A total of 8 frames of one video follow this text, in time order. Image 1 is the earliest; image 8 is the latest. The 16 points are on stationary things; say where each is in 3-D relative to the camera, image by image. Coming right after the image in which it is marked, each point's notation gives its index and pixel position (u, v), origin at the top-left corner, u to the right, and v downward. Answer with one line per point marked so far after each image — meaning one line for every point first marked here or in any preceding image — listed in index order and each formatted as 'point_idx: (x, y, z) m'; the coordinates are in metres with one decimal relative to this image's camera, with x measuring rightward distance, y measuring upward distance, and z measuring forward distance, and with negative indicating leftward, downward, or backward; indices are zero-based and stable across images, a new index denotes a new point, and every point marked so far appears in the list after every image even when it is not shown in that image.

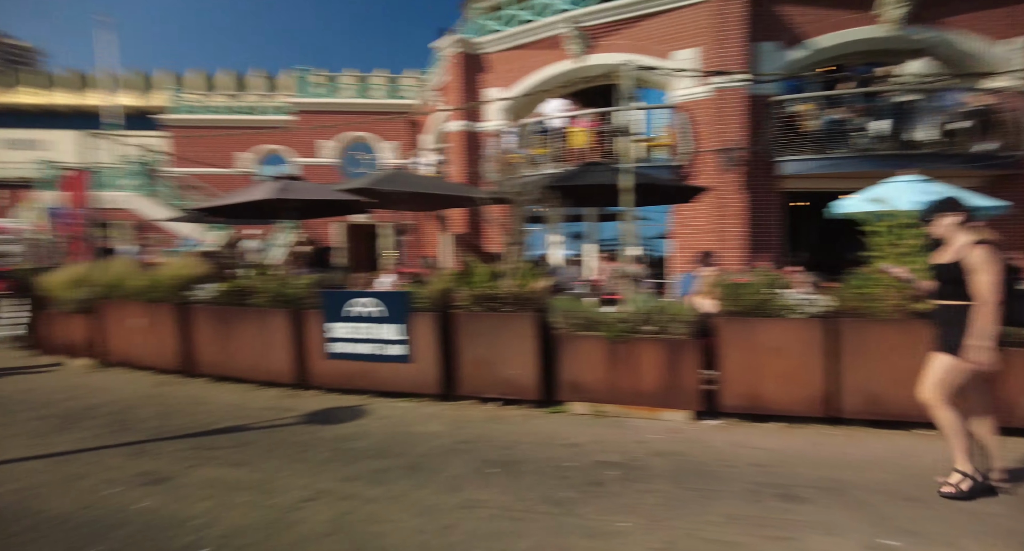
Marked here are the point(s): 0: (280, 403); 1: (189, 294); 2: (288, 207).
0: (-2.7, -1.5, +6.8) m
1: (-4.5, -0.3, +8.1) m
2: (-3.3, +1.0, +8.7) m
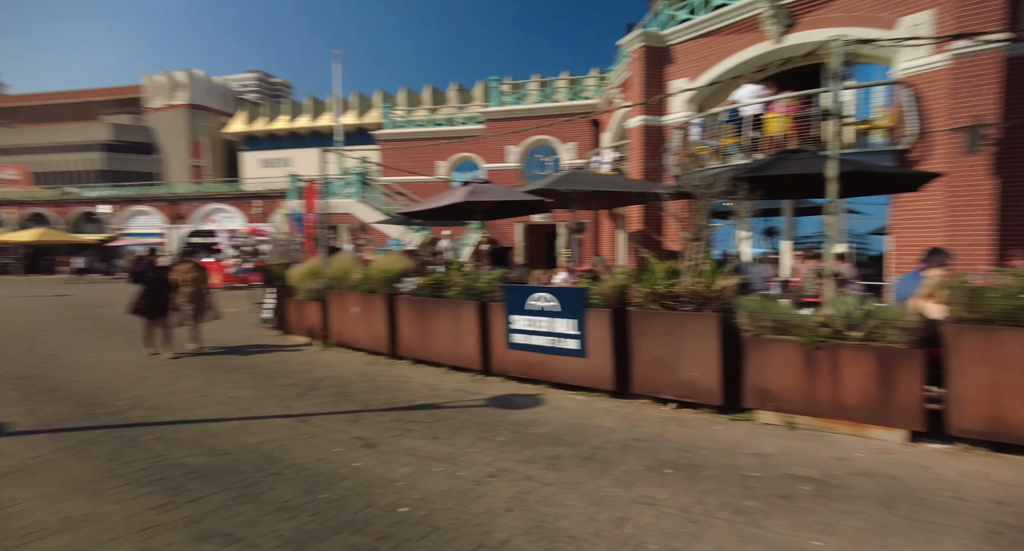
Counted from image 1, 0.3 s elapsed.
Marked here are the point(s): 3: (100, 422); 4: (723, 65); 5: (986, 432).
0: (-0.6, -1.4, +7.2) m
1: (-1.9, -0.2, +9.1) m
2: (-0.6, +1.1, +9.3) m
3: (-4.3, -1.6, +6.3) m
4: (+4.3, +4.3, +11.9) m
5: (+3.6, -1.1, +4.2) m
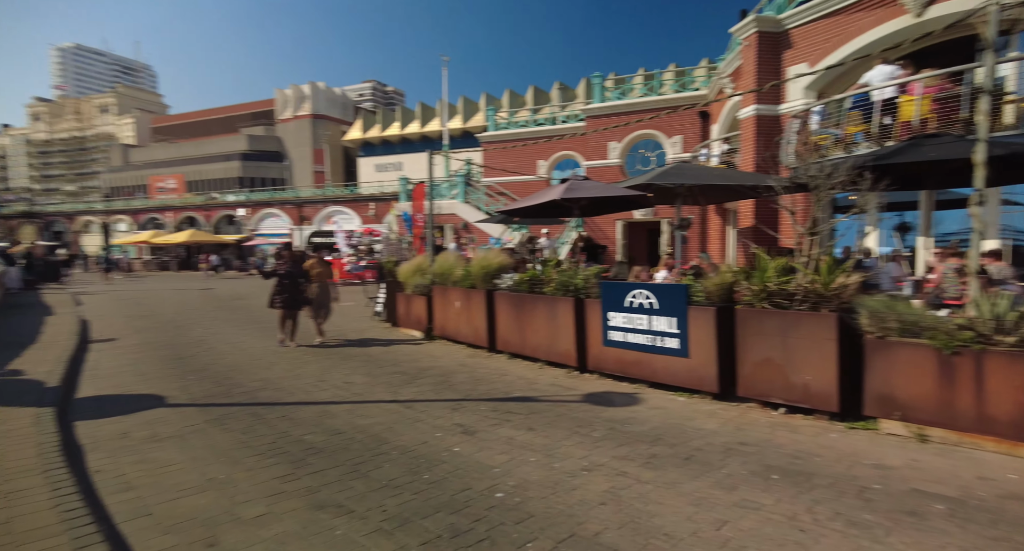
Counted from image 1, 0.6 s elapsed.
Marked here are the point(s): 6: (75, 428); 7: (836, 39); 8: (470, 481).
0: (+0.7, -1.3, +7.3) m
1: (-0.3, -0.1, +9.3) m
2: (+1.0, +1.1, +9.3) m
3: (-3.2, -1.5, +7.0) m
4: (+6.4, +4.3, +11.0) m
5: (+4.2, -1.1, +3.6) m
6: (-4.4, -1.5, +5.9) m
7: (+7.5, +5.3, +12.7) m
8: (-0.3, -1.5, +4.2) m
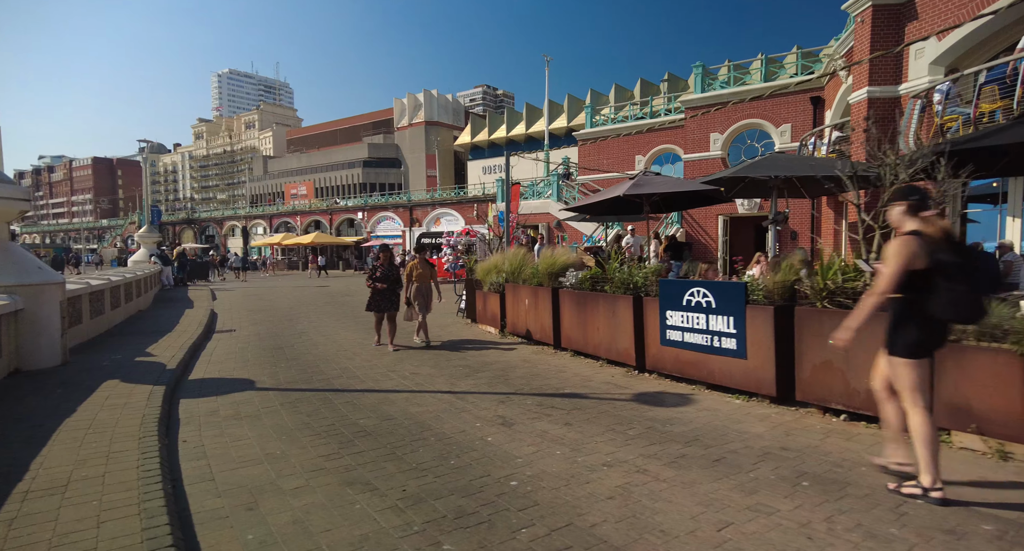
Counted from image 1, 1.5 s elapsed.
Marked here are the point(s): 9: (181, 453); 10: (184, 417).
0: (+1.3, -1.3, +7.2) m
1: (+0.8, -0.1, +9.4) m
2: (+2.1, +1.2, +9.1) m
3: (-2.5, -1.5, +7.6) m
4: (+7.6, +4.4, +9.9) m
5: (+4.2, -1.1, +2.9) m
6: (-3.9, -1.5, +6.8) m
7: (+9.1, +5.3, +11.3) m
8: (-0.2, -1.5, +4.4) m
9: (-2.8, -1.5, +5.0) m
10: (-3.5, -1.5, +6.2) m
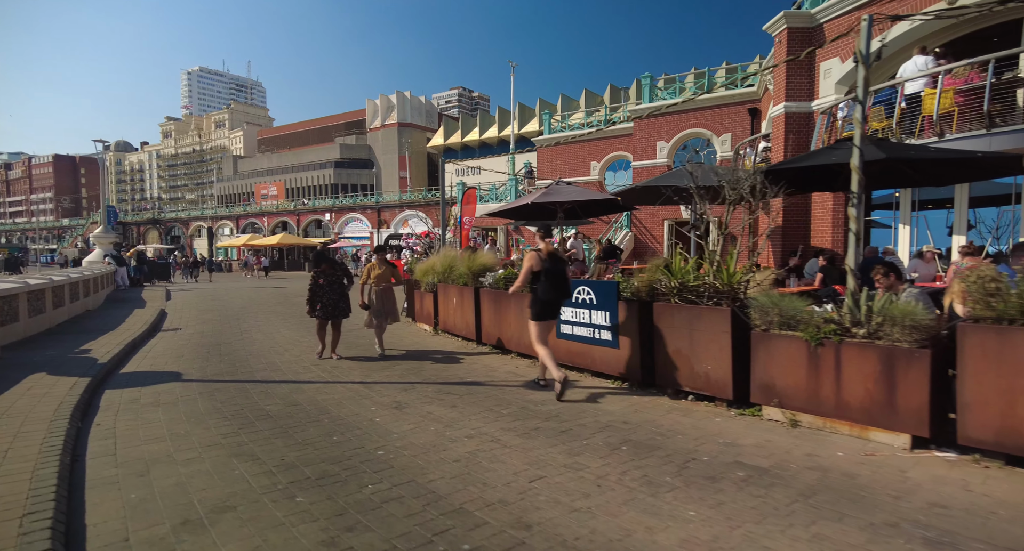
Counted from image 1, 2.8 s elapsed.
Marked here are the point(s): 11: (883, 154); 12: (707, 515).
0: (+0.1, -1.3, +7.9) m
1: (-0.6, -0.1, +10.0) m
2: (+0.8, +1.2, +9.9) m
3: (-3.7, -1.4, +8.1) m
4: (+6.3, +4.3, +10.9) m
5: (+3.2, -1.1, +3.8) m
6: (-5.1, -1.5, +7.2) m
7: (+7.7, +5.3, +12.4) m
8: (-1.2, -1.4, +5.0) m
9: (-4.0, -1.5, +5.5) m
10: (-4.7, -1.5, +6.6) m
11: (+3.1, +1.0, +5.0) m
12: (+1.1, -1.4, +3.3) m
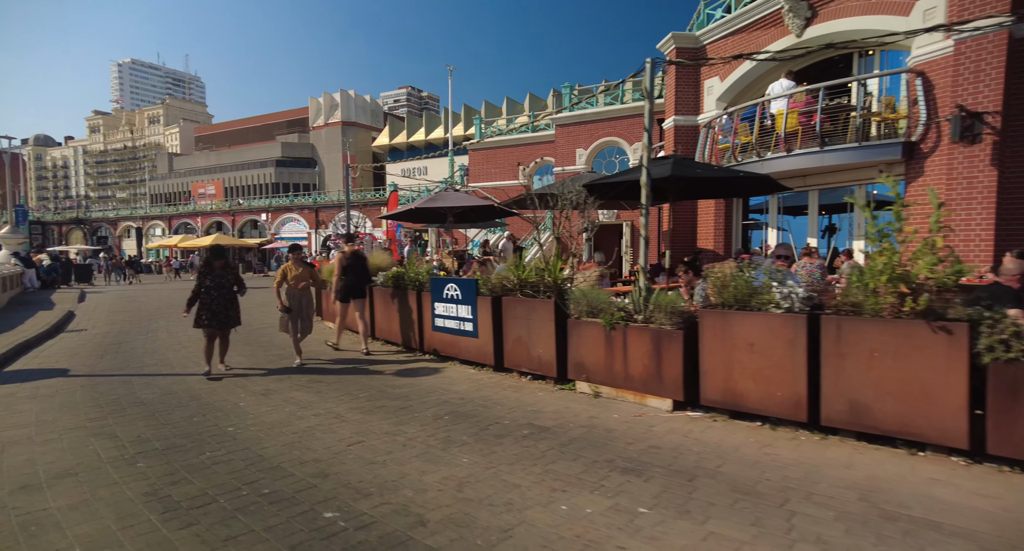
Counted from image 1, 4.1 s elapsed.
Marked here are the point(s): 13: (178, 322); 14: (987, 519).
0: (-1.7, -1.3, +8.6) m
1: (-2.5, -0.1, +10.6) m
2: (-1.2, +1.2, +10.6) m
3: (-5.5, -1.4, +8.5) m
4: (+4.2, +4.4, +12.1) m
5: (+1.8, -1.0, +4.7) m
6: (-6.8, -1.4, +7.5) m
7: (+5.4, +5.3, +13.7) m
8: (-2.8, -1.4, +5.6) m
9: (-5.5, -1.5, +5.8) m
10: (-6.3, -1.5, +6.9) m
11: (+1.6, +1.0, +6.0) m
12: (-0.3, -1.3, +4.1) m
13: (-9.1, -1.3, +15.7) m
14: (+2.3, -1.2, +2.9) m
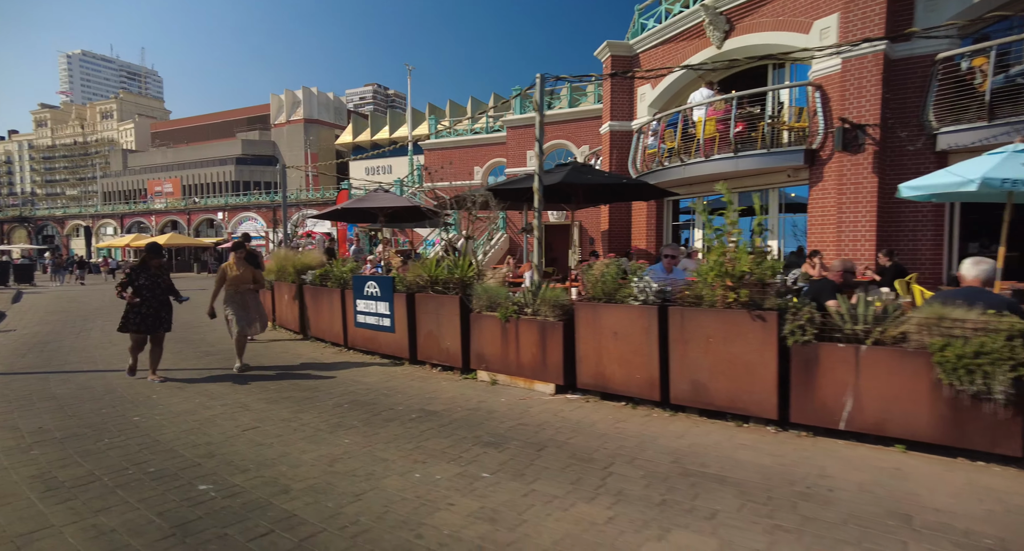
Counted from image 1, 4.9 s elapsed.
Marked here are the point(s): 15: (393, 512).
0: (-2.9, -1.2, +8.9) m
1: (-3.9, 0.0, +10.9) m
2: (-2.5, +1.2, +10.9) m
3: (-6.7, -1.4, +8.5) m
4: (+2.8, +4.4, +12.8) m
5: (+0.8, -1.0, +5.2) m
6: (-7.9, -1.4, +7.4) m
7: (+3.9, +5.3, +14.4) m
8: (-3.8, -1.4, +5.8) m
9: (-6.5, -1.4, +5.9) m
10: (-7.4, -1.4, +6.9) m
11: (+0.5, +1.1, +6.4) m
12: (-1.2, -1.3, +4.5) m
13: (-10.7, -1.2, +15.5) m
14: (+1.5, -1.2, +3.4) m
15: (-0.6, -1.3, +3.2) m
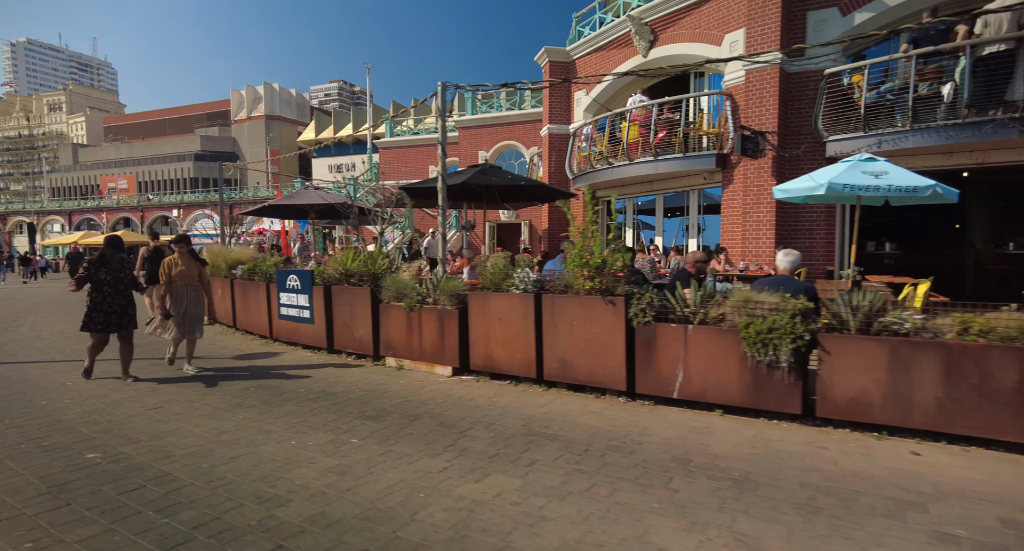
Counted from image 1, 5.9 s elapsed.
0: (-4.1, -1.1, +9.1) m
1: (-5.2, +0.1, +11.0) m
2: (-3.9, +1.3, +11.2) m
3: (-8.0, -1.3, +8.5) m
4: (+1.3, +4.5, +13.4) m
5: (-0.3, -0.9, +5.7) m
6: (-9.1, -1.3, +7.4) m
7: (+2.3, +5.4, +15.1) m
8: (-4.8, -1.2, +6.0) m
9: (-7.6, -1.3, +5.9) m
10: (-8.5, -1.3, +6.9) m
11: (-0.6, +1.2, +6.9) m
12: (-2.2, -1.2, +4.9) m
13: (-12.4, -1.1, +15.2) m
14: (+0.5, -1.1, +3.9) m
15: (-1.5, -1.2, +3.6) m
